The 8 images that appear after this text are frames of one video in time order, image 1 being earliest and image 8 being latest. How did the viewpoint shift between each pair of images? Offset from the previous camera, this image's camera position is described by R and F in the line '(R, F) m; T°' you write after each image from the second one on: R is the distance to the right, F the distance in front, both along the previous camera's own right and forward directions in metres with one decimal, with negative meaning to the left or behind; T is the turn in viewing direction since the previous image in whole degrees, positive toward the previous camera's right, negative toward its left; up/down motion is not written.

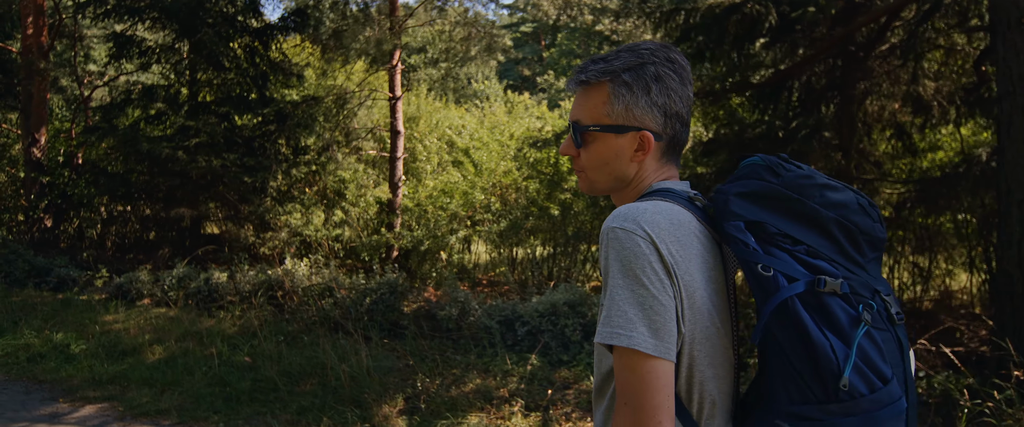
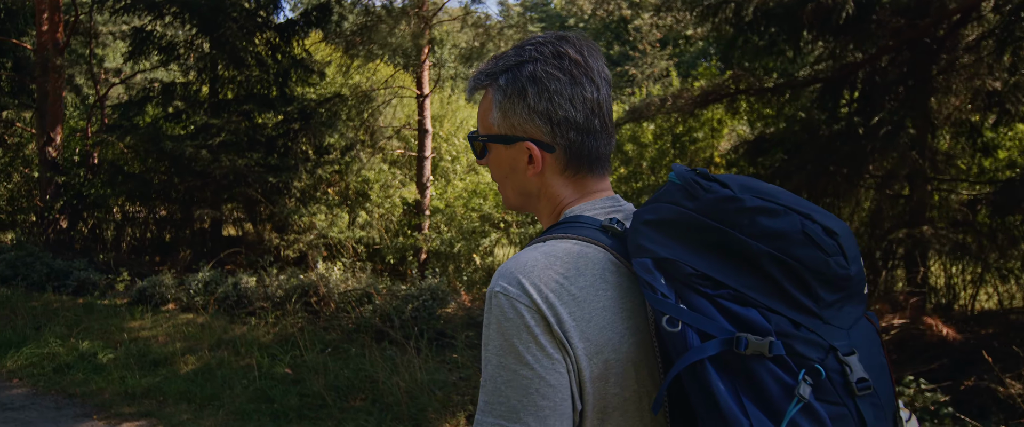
(-0.6, +0.4) m; 0°
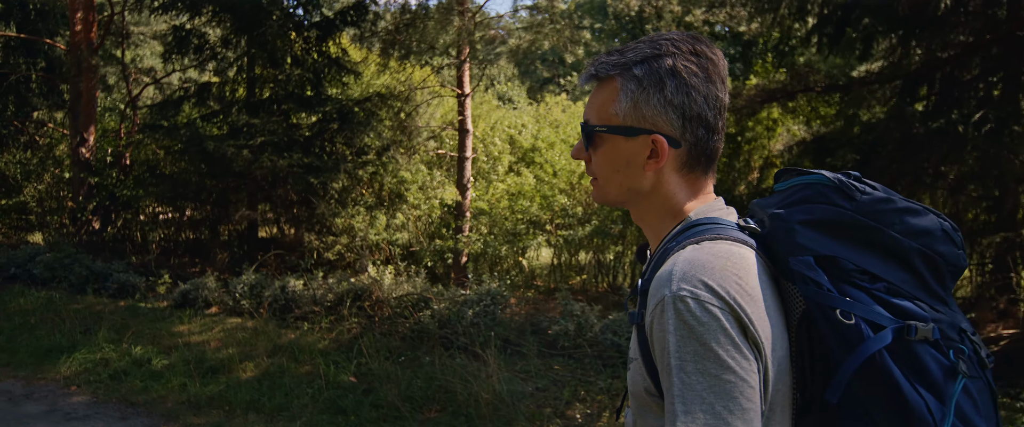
(-0.7, +0.3) m; -1°
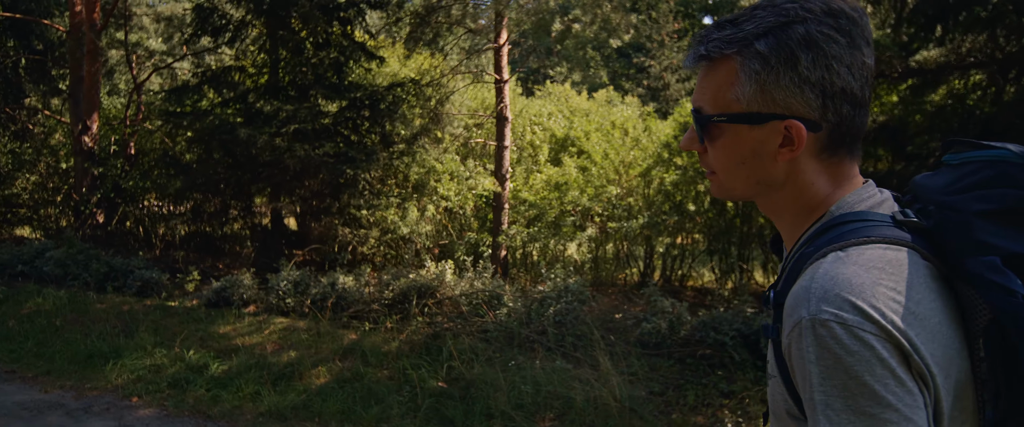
(-1.1, +0.4) m; +2°
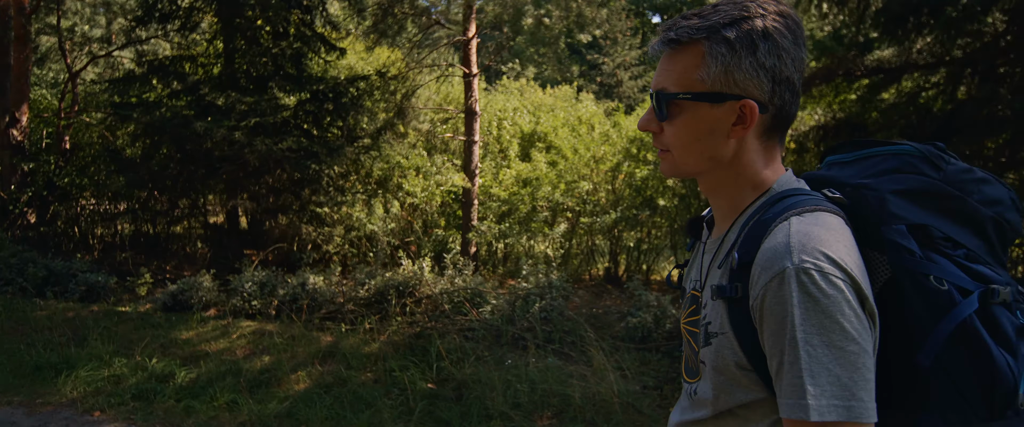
(-0.4, +0.1) m; +5°
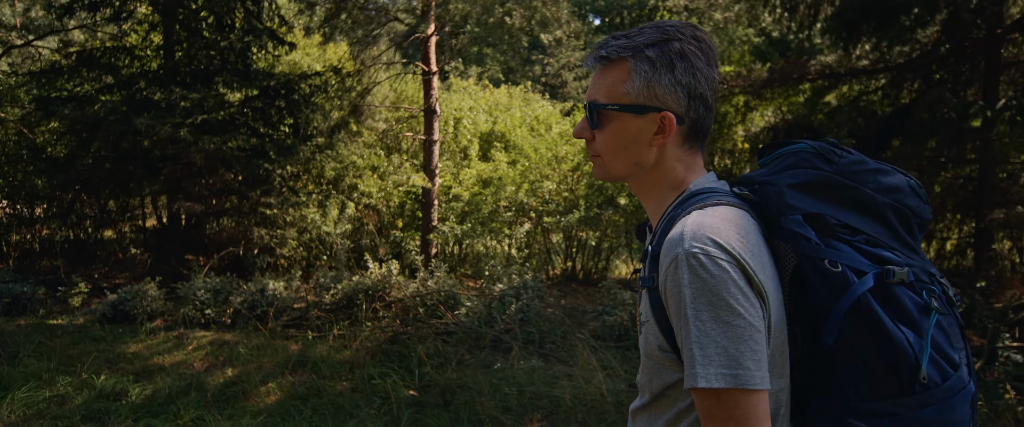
(-0.4, +0.1) m; +6°
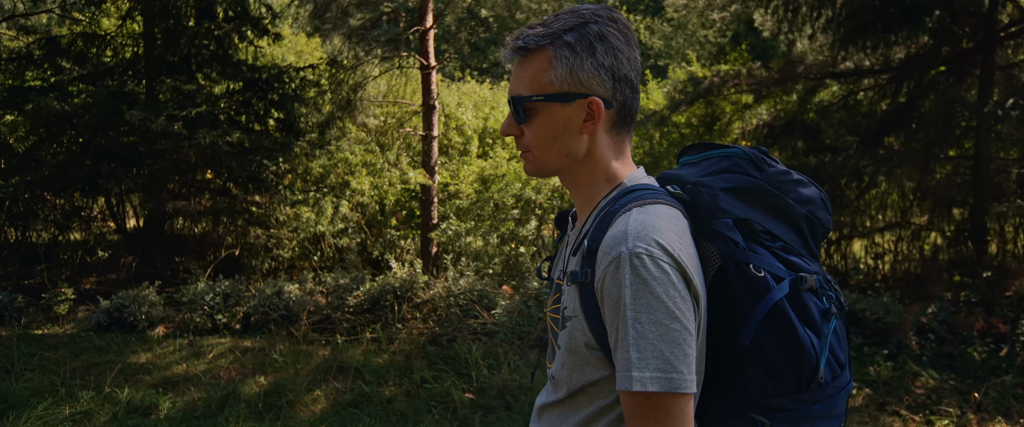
(-0.9, +0.1) m; +5°
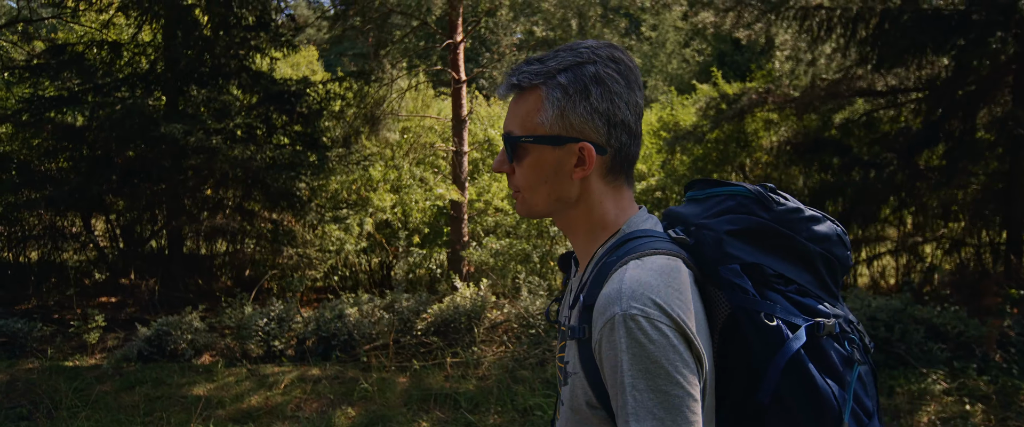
(-1.2, +0.2) m; +4°
